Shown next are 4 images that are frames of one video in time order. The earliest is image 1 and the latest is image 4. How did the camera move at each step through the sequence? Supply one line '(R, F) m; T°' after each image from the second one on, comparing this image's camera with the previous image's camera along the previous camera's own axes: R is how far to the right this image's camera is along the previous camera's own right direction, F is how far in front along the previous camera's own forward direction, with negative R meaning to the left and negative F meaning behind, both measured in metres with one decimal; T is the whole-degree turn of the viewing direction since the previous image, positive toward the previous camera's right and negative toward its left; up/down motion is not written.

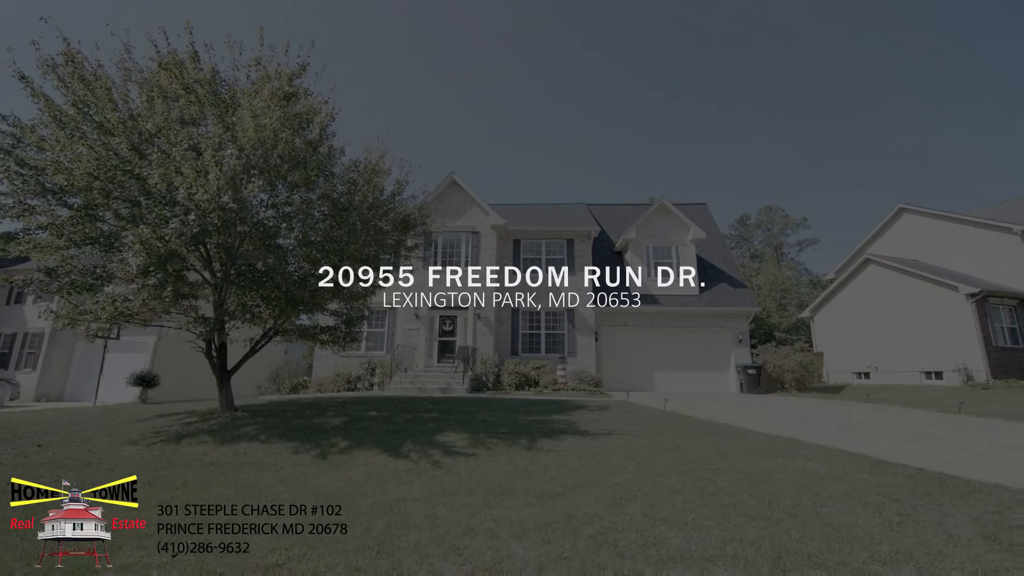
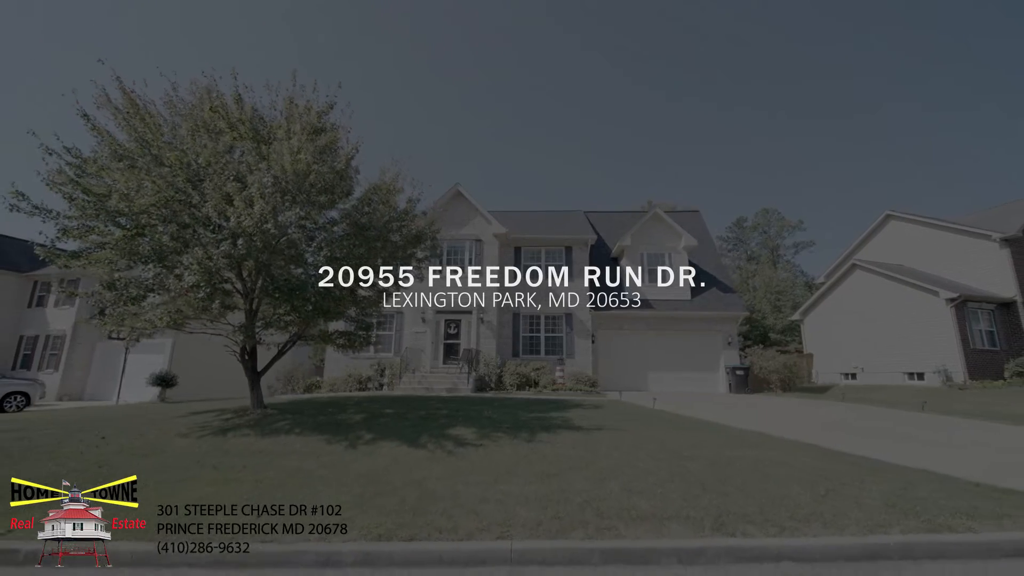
(-0.1, -1.0) m; 0°
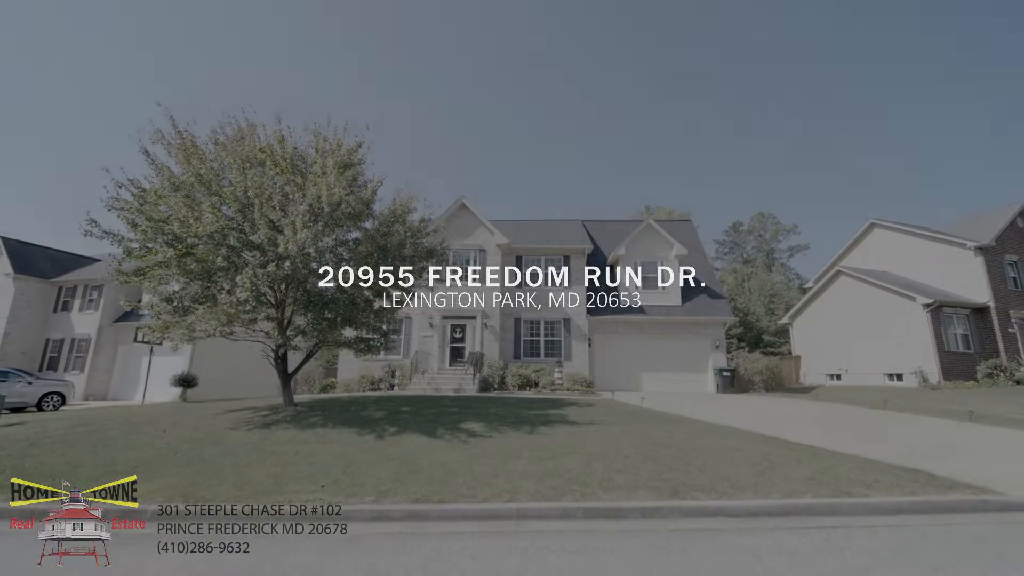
(-0.1, -1.3) m; 0°
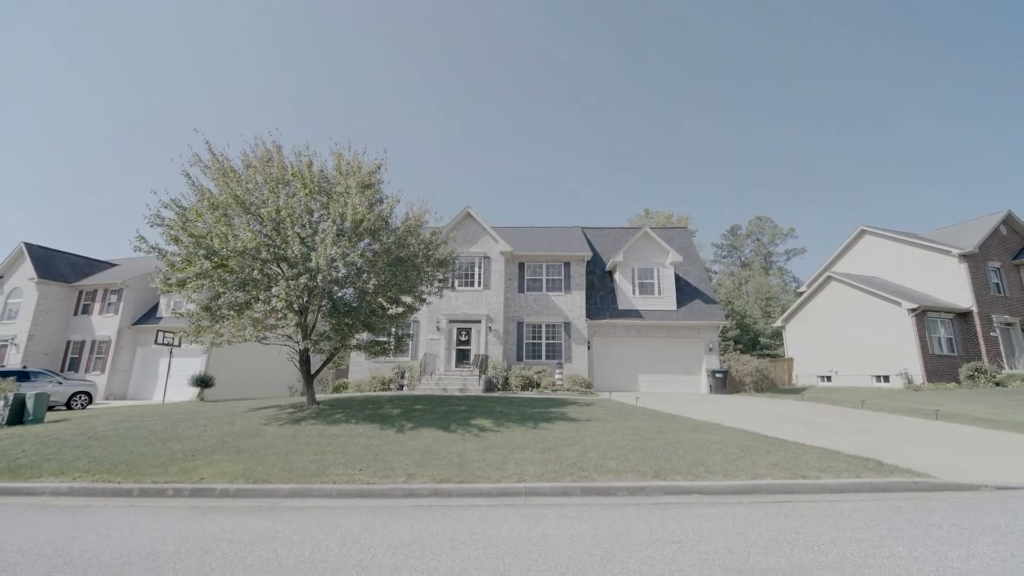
(-0.1, -1.0) m; 0°
